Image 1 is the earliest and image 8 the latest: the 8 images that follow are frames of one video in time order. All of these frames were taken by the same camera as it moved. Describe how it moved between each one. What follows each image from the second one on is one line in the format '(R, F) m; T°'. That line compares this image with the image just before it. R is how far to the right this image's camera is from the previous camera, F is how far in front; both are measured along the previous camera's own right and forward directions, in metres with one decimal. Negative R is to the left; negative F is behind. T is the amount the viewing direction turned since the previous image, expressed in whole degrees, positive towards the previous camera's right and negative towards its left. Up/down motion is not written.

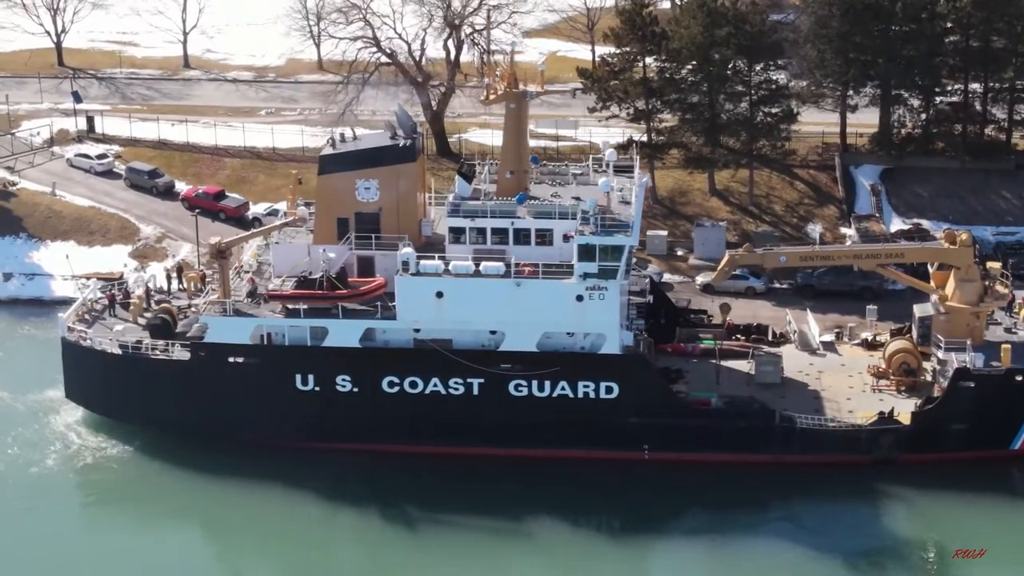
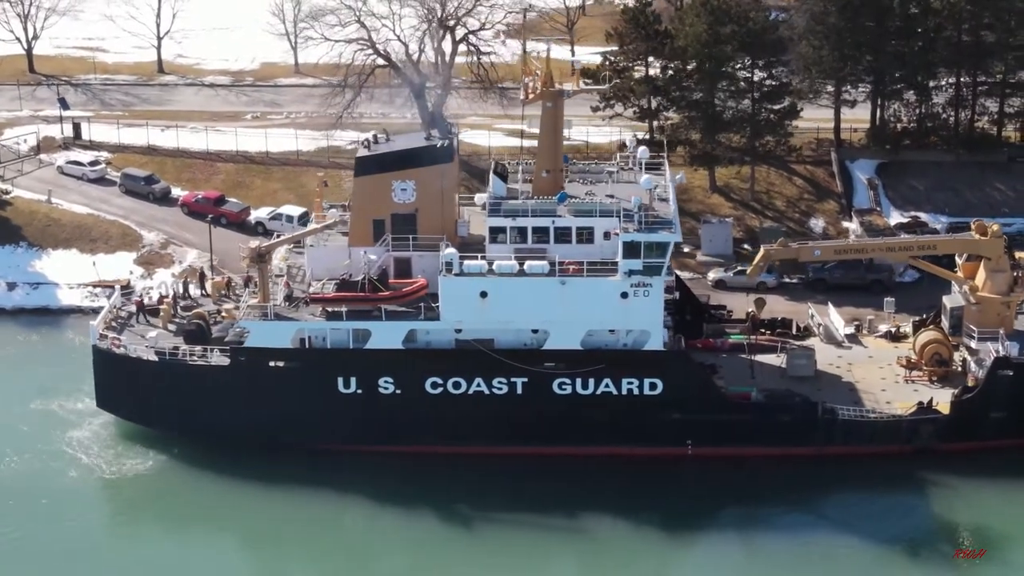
(-1.7, +0.1) m; +2°
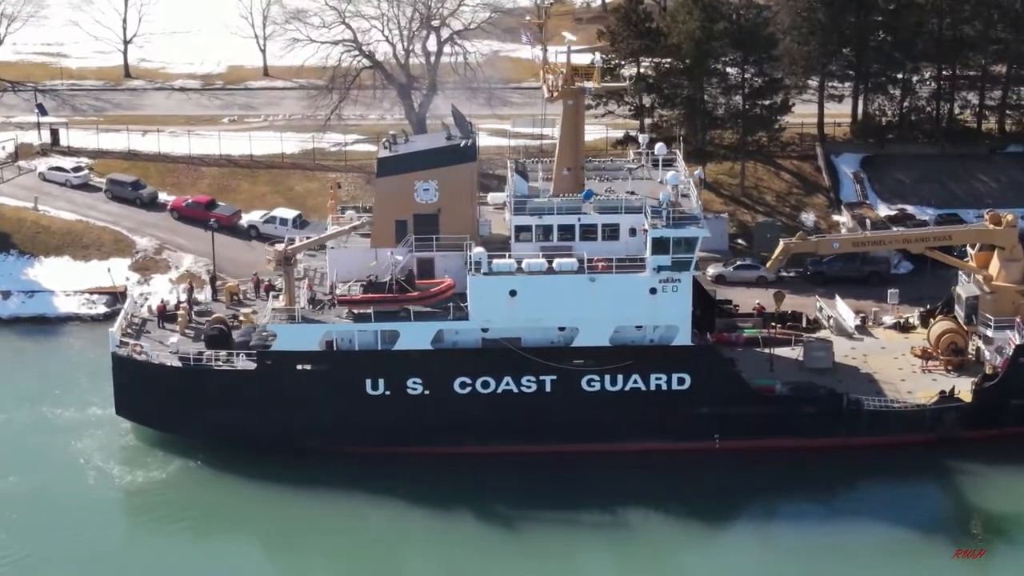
(-1.4, +0.1) m; +2°
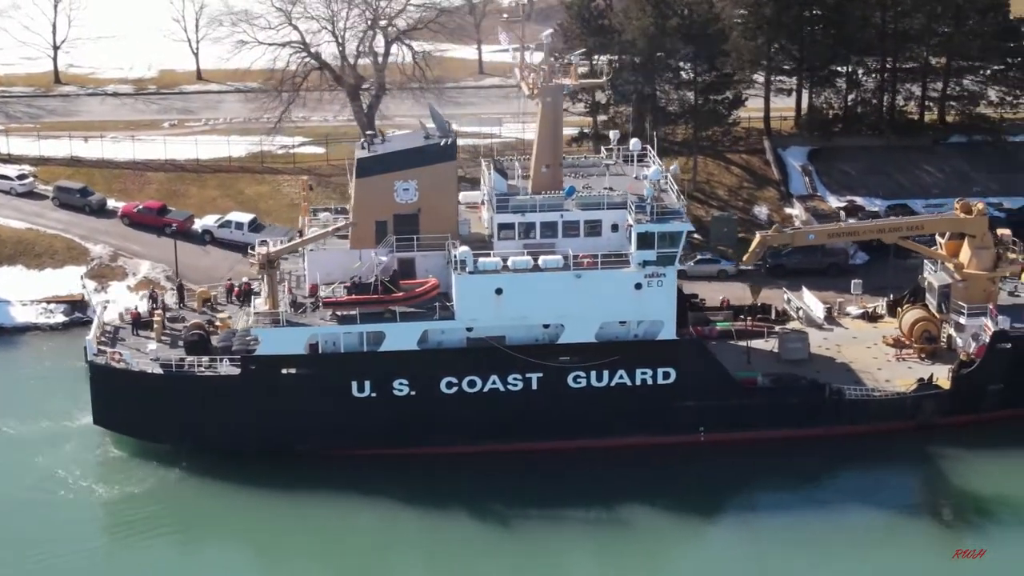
(-1.1, +0.1) m; +3°
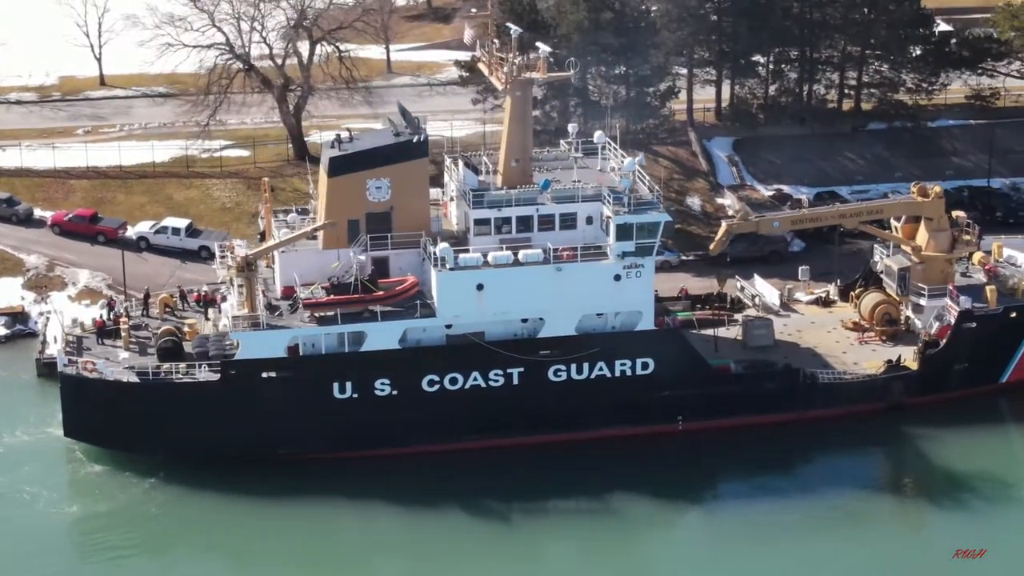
(-1.6, +0.1) m; +5°
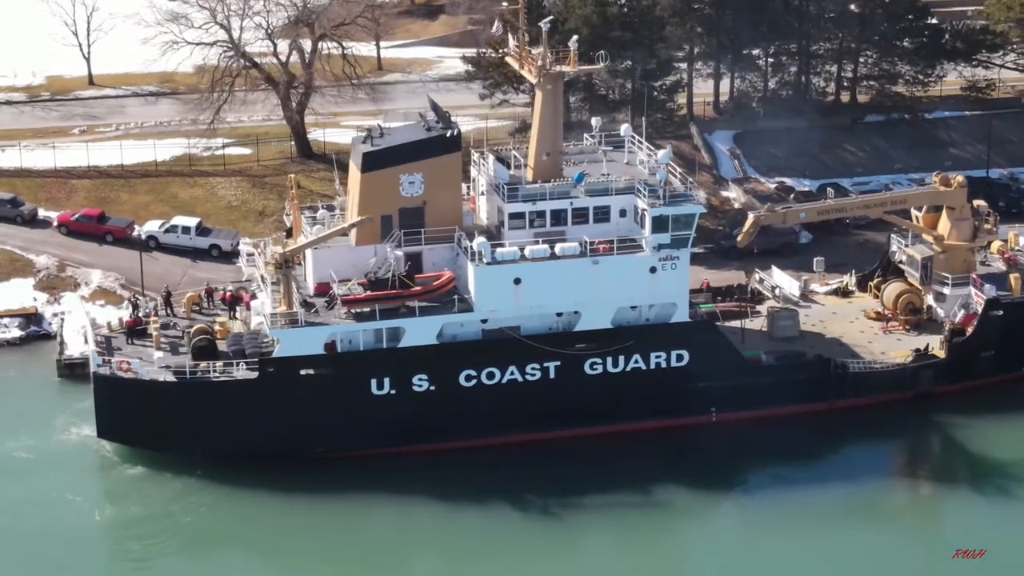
(-1.1, +0.1) m; +1°
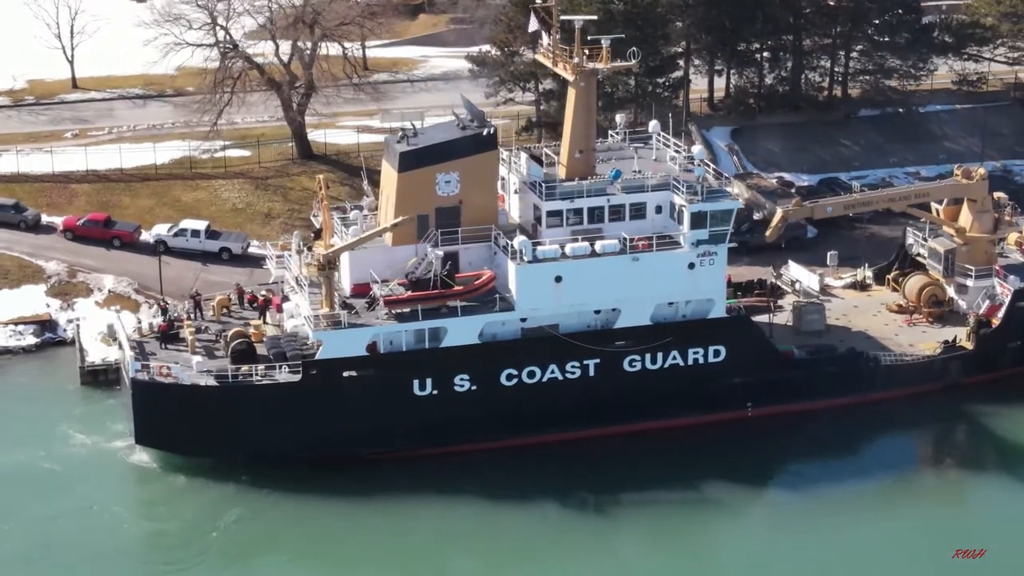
(-1.3, +0.1) m; +1°
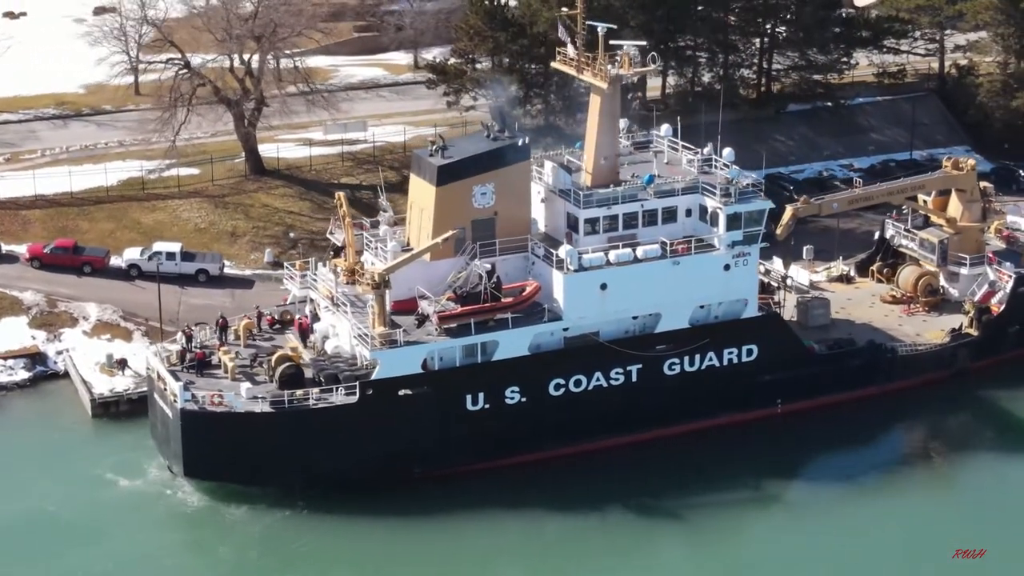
(-3.0, 0.0) m; +5°
